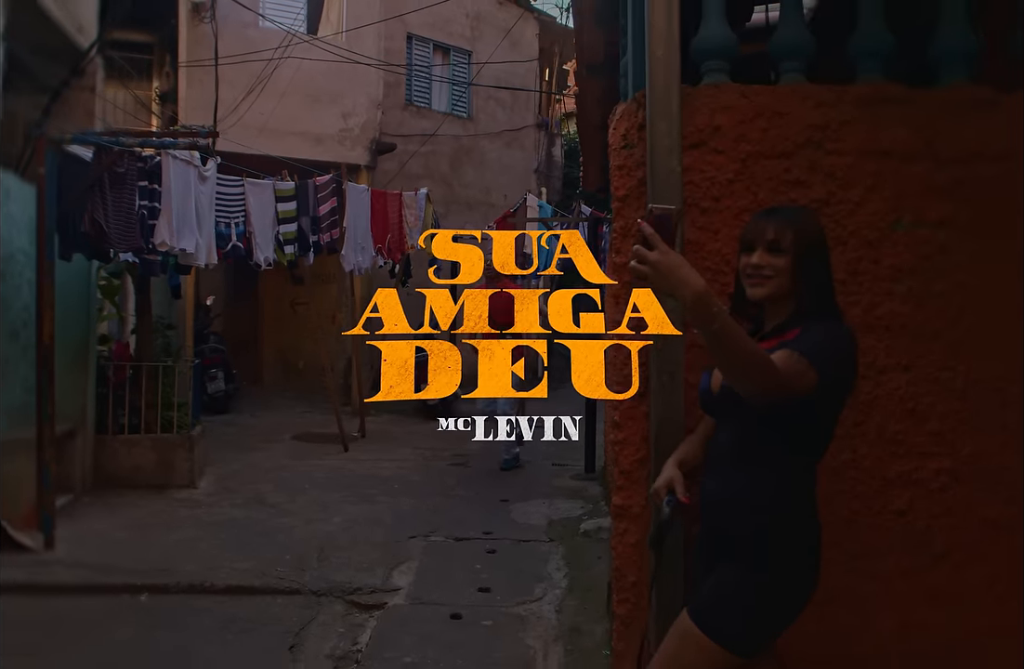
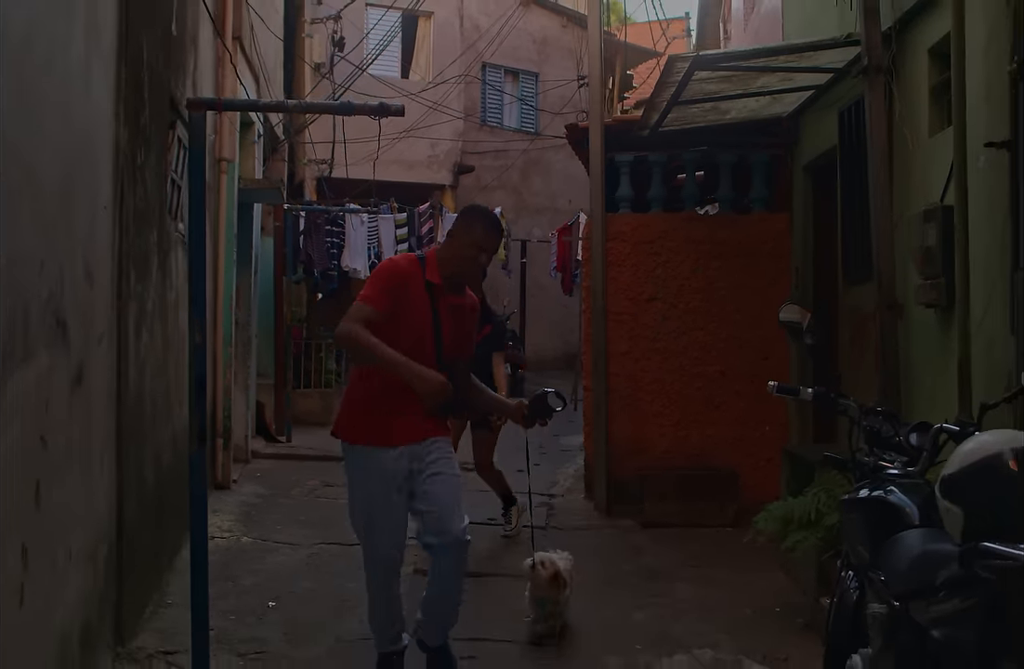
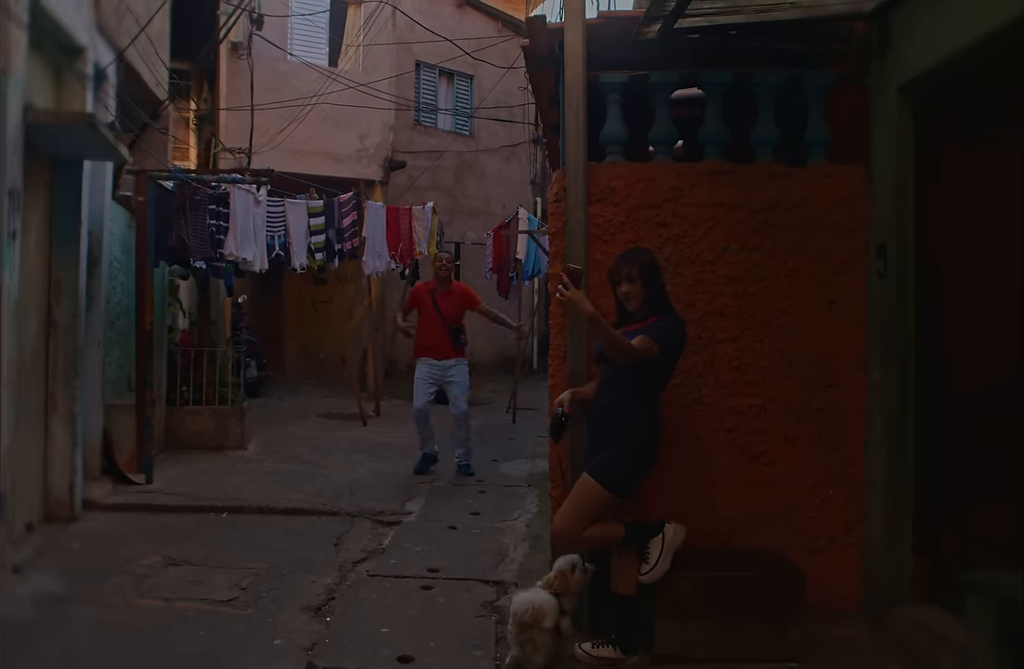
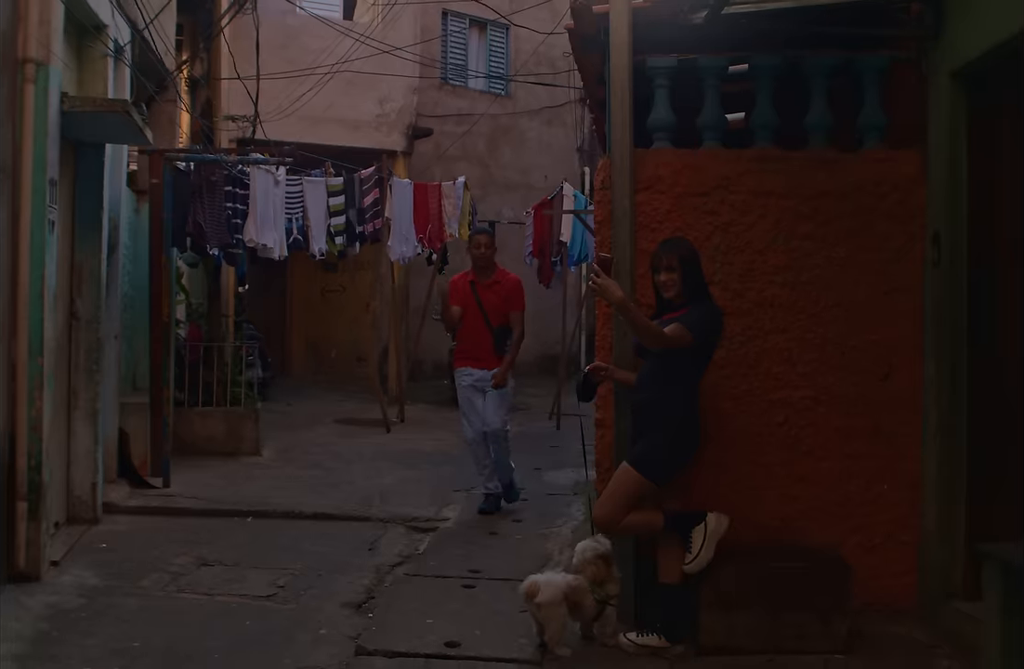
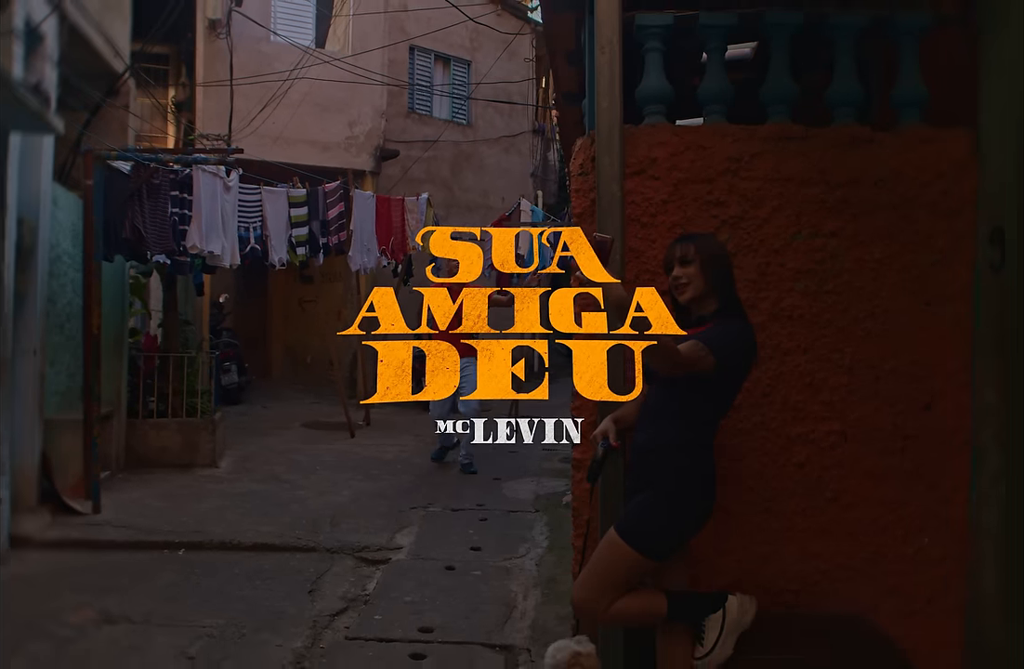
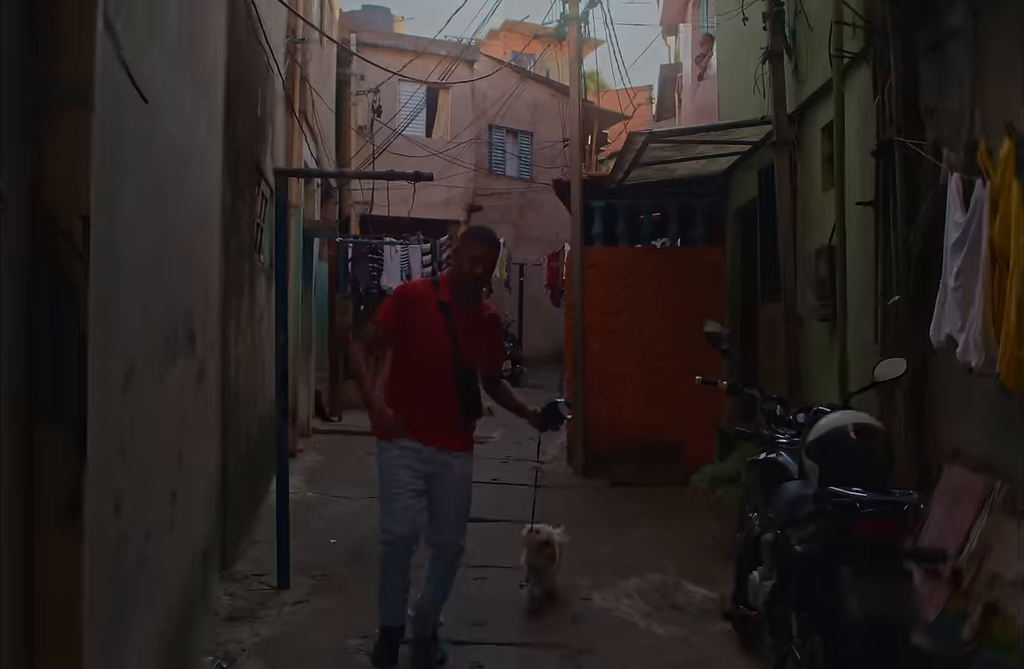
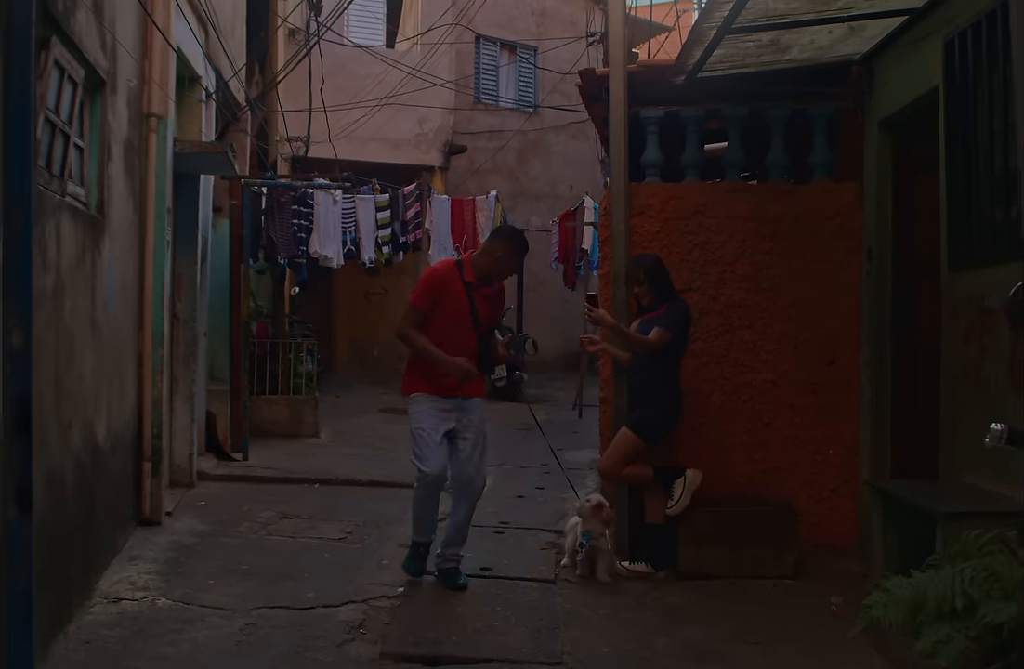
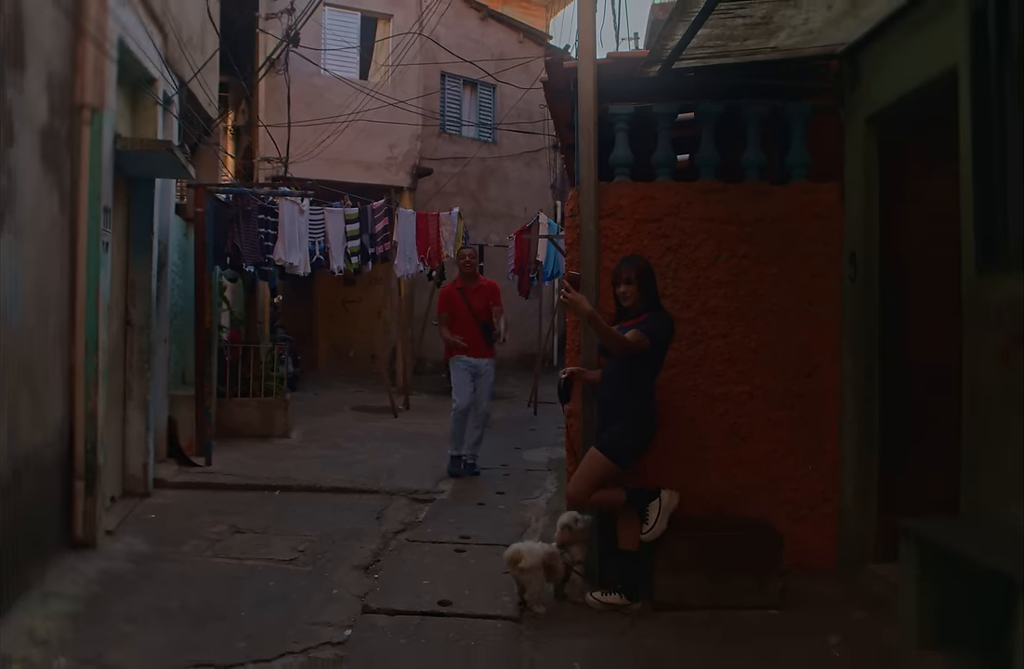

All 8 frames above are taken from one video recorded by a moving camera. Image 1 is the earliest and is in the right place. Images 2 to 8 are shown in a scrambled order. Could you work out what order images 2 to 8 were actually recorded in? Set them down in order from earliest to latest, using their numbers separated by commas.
5, 3, 8, 4, 7, 2, 6
